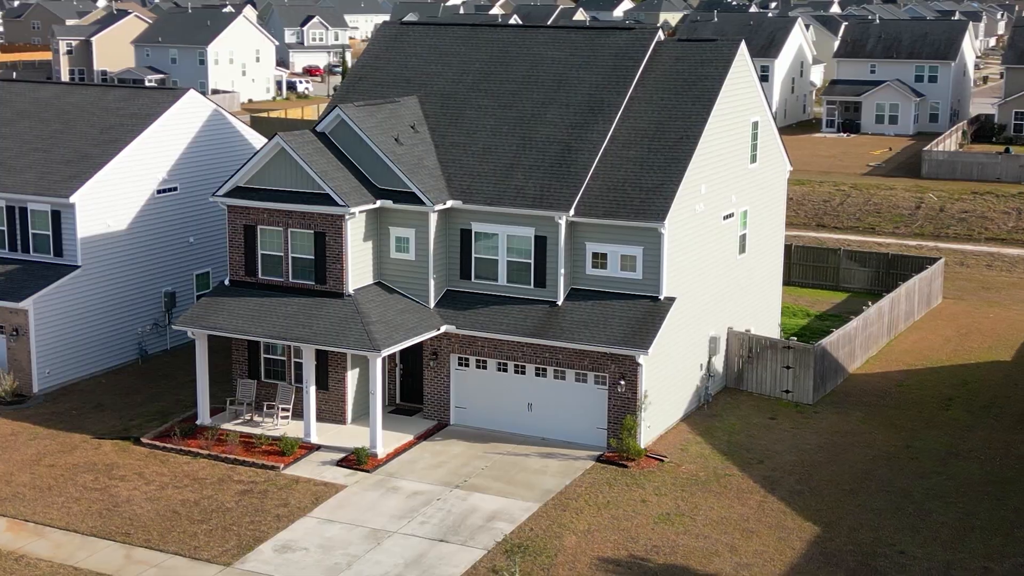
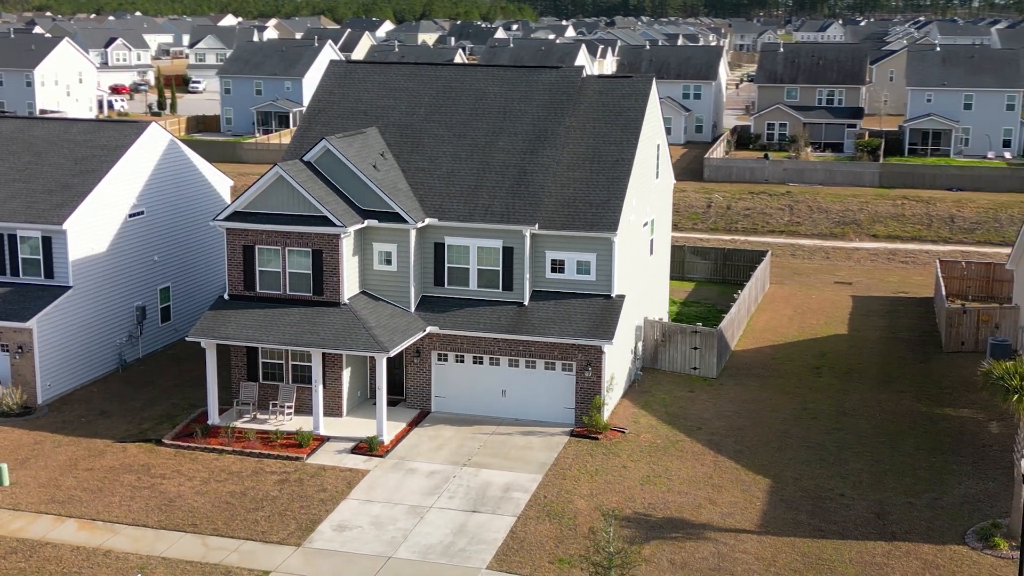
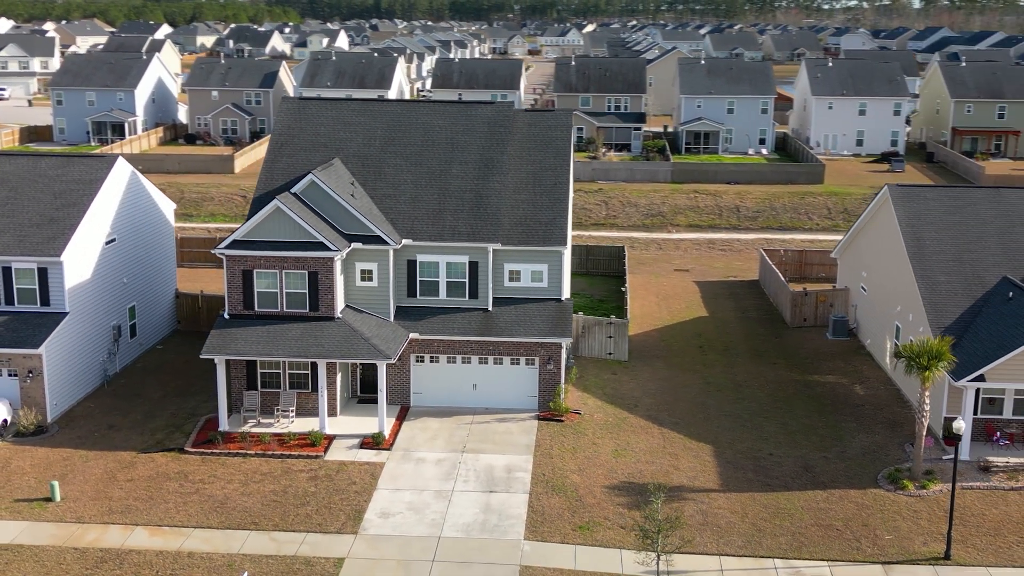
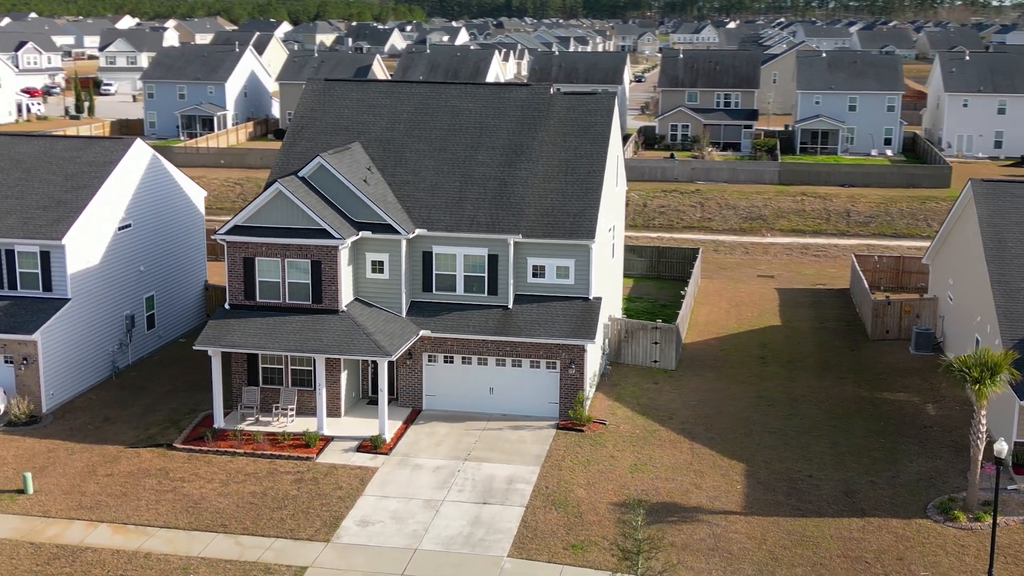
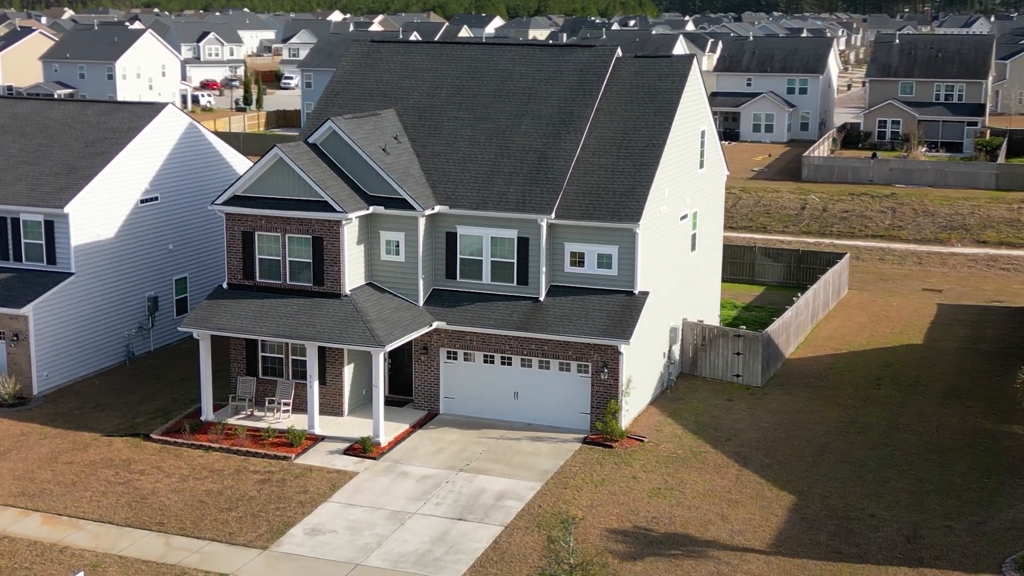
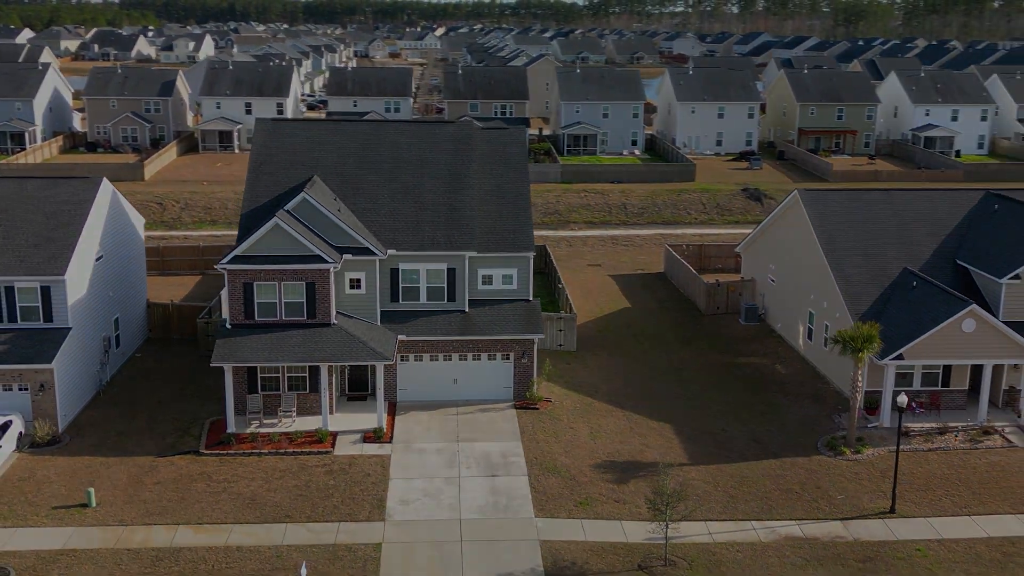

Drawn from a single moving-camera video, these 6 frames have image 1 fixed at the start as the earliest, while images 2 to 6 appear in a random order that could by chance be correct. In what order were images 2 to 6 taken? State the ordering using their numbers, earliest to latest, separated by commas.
5, 2, 4, 3, 6
